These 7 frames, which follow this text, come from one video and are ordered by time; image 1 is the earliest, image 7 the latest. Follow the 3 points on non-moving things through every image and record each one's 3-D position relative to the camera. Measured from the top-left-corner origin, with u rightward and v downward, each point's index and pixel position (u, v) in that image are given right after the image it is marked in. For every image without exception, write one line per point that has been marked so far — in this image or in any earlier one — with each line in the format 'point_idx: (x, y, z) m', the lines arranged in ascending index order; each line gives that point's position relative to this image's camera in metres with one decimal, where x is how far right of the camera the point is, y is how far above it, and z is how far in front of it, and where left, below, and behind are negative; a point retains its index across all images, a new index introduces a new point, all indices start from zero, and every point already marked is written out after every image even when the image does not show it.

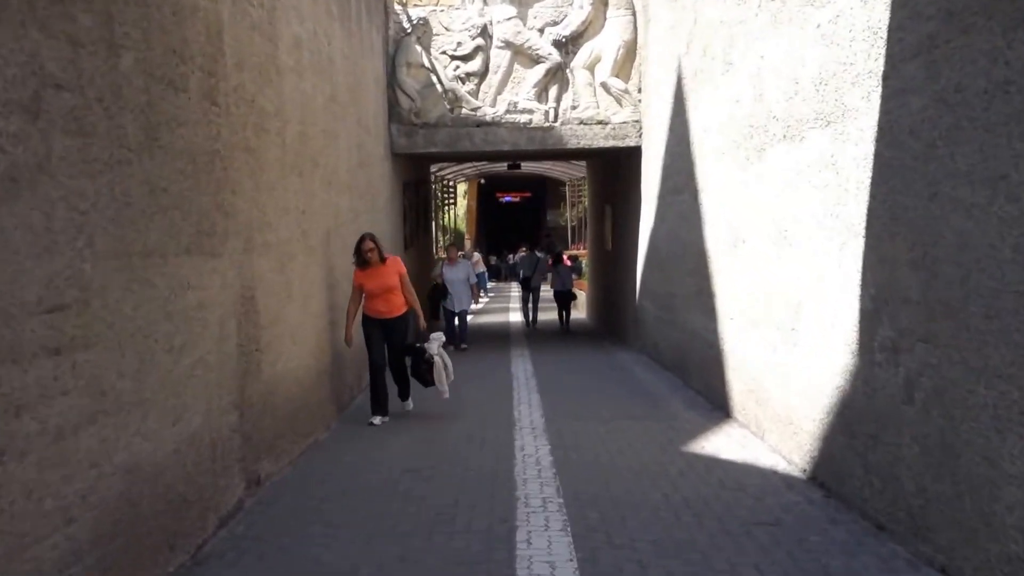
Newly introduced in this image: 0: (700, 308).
0: (+1.6, -0.2, +10.7) m
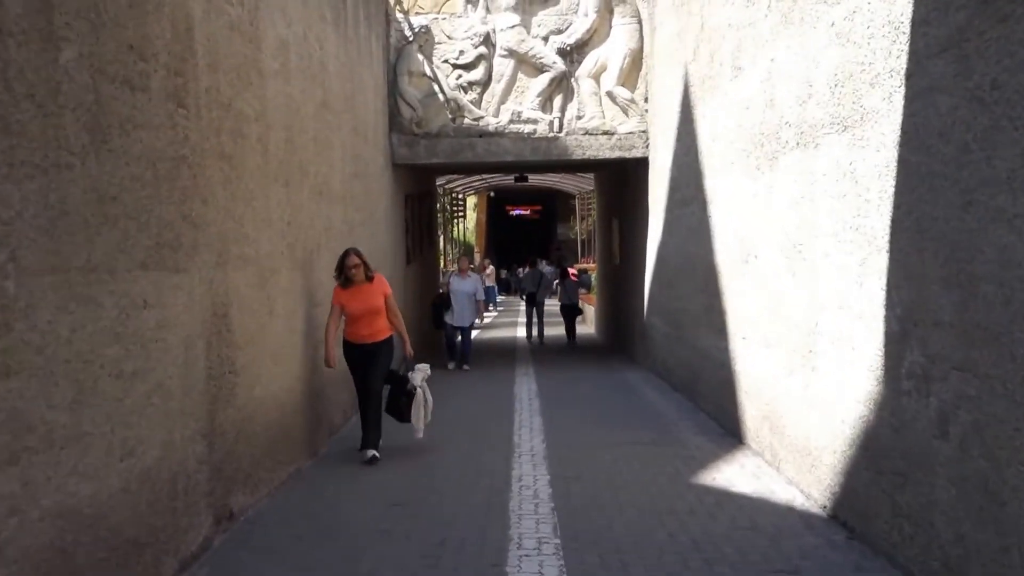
0: (+1.6, -0.3, +10.2) m
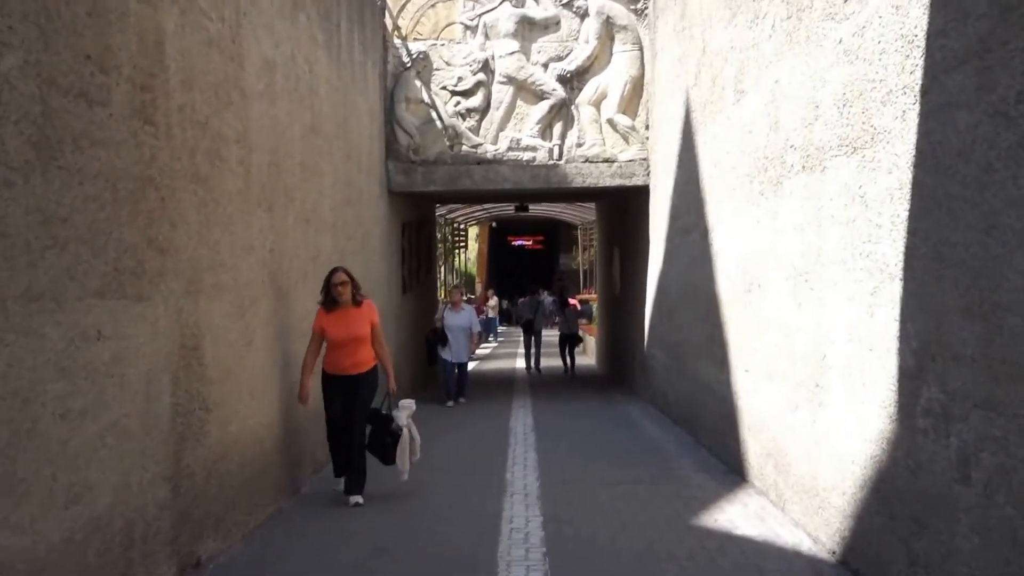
0: (+1.5, -0.5, +9.8) m
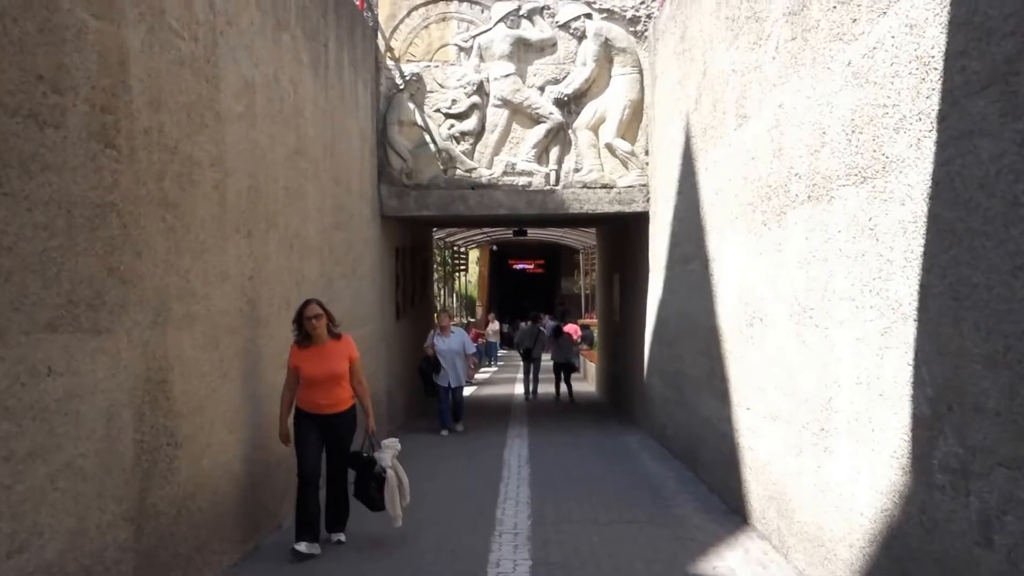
0: (+1.4, -0.8, +9.4) m
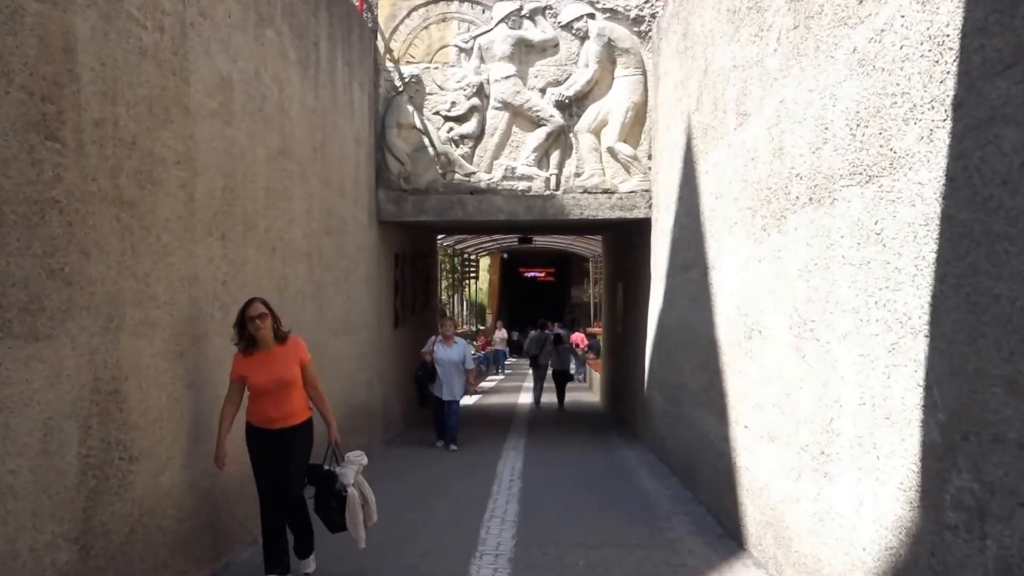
0: (+1.4, -0.8, +9.0) m
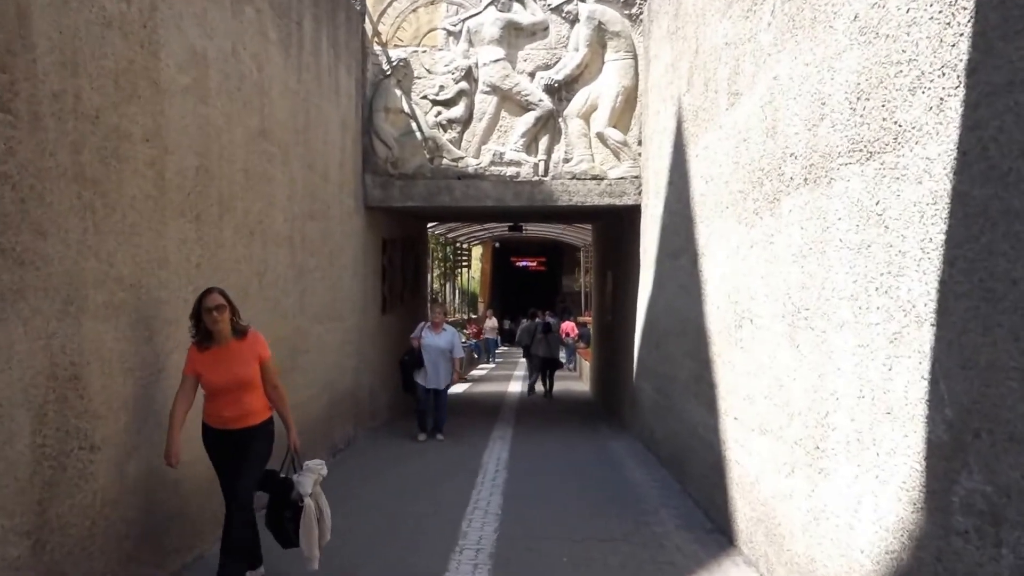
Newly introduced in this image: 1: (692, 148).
0: (+1.3, -0.7, +8.7) m
1: (+1.3, +1.0, +9.5) m
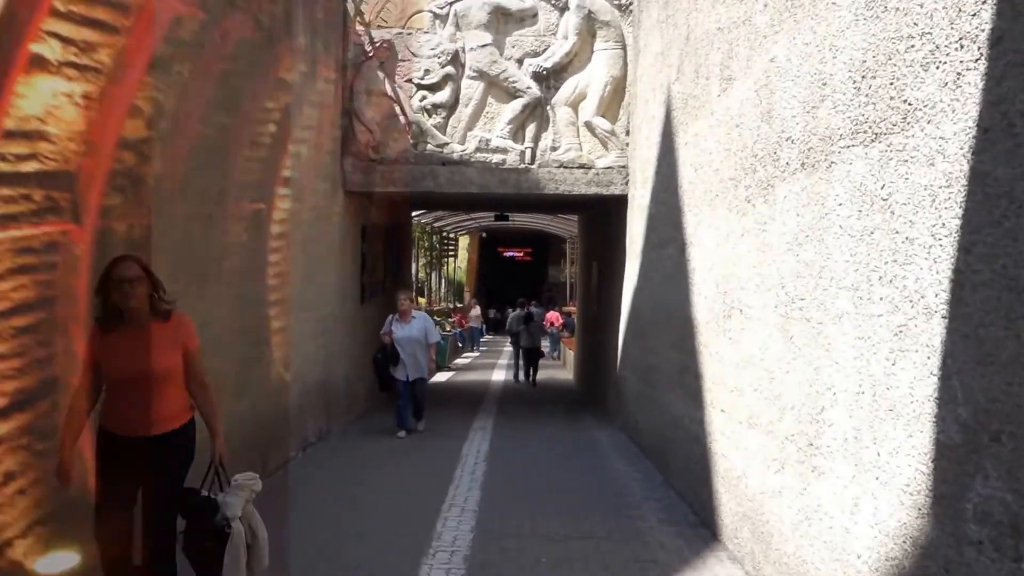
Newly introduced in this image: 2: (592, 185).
0: (+1.1, -0.7, +8.4) m
1: (+1.2, +1.1, +9.3) m
2: (+0.8, +1.1, +13.8) m
